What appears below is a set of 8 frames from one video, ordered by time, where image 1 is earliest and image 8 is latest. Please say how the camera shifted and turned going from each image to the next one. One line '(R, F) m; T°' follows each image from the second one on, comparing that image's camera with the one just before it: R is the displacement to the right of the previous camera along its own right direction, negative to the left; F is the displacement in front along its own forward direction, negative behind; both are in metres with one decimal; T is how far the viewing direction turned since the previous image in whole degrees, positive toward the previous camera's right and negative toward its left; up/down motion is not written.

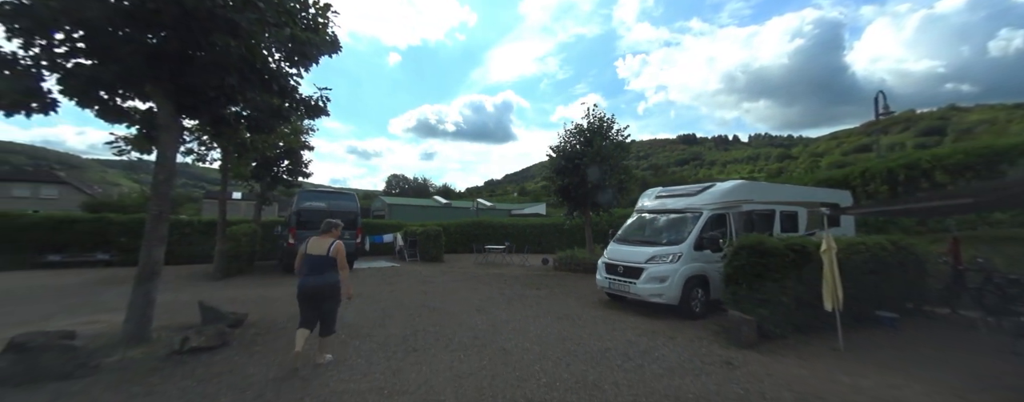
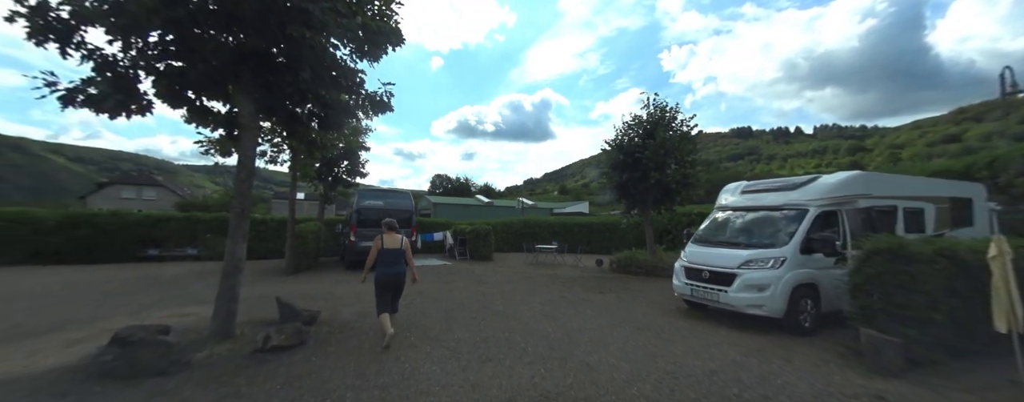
(-0.4, +0.3) m; -7°
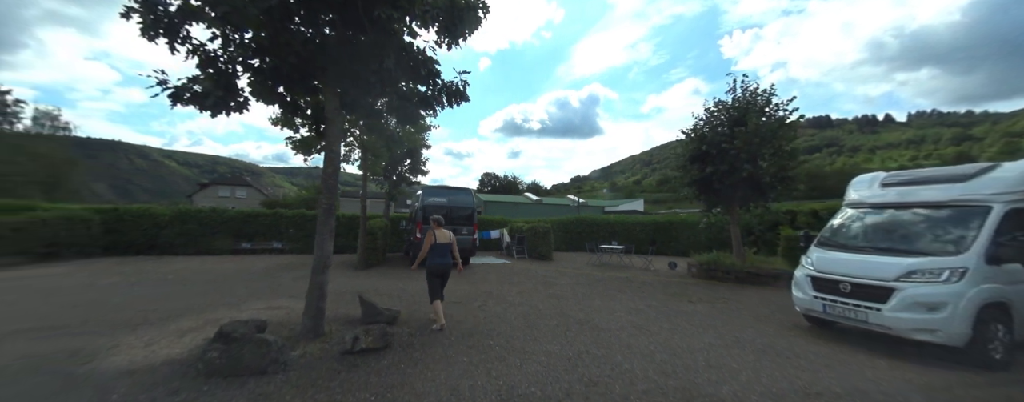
(-0.5, +0.4) m; -8°
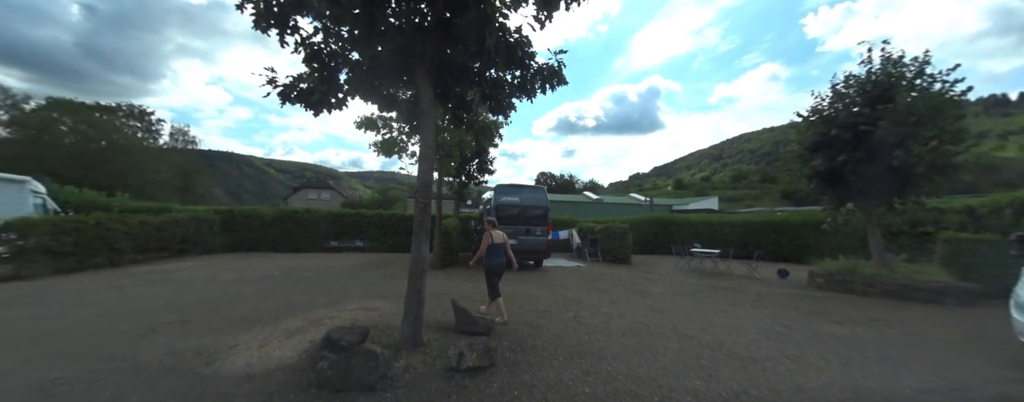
(-0.6, +0.5) m; -10°
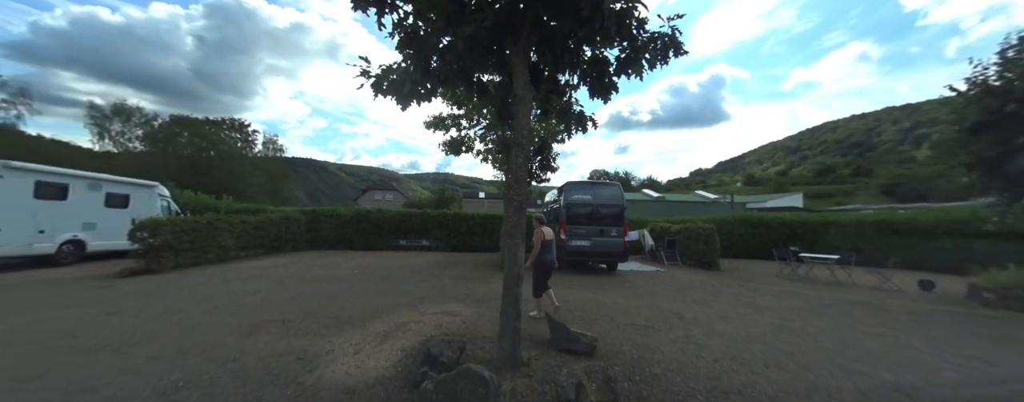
(-0.6, +0.5) m; -9°
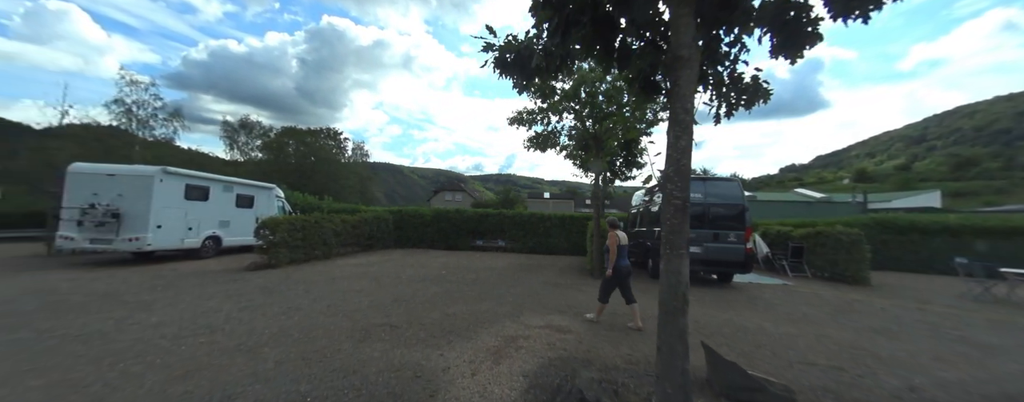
(-0.8, +0.7) m; -11°
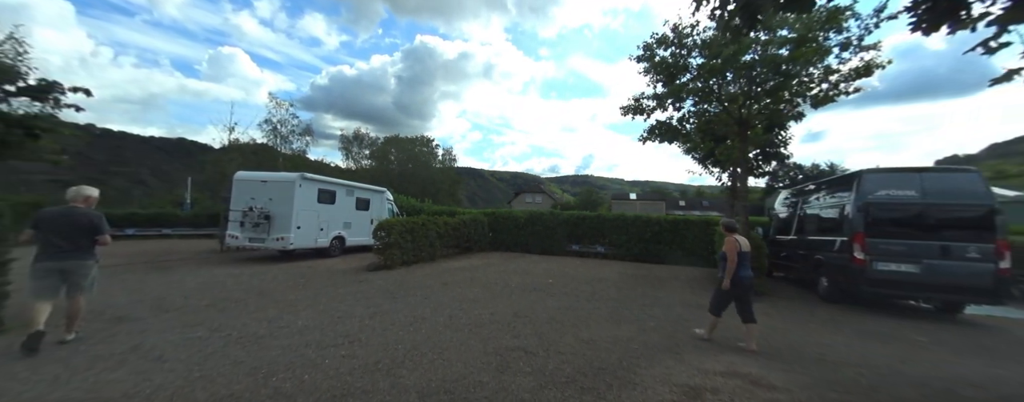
(-1.1, +0.9) m; -13°
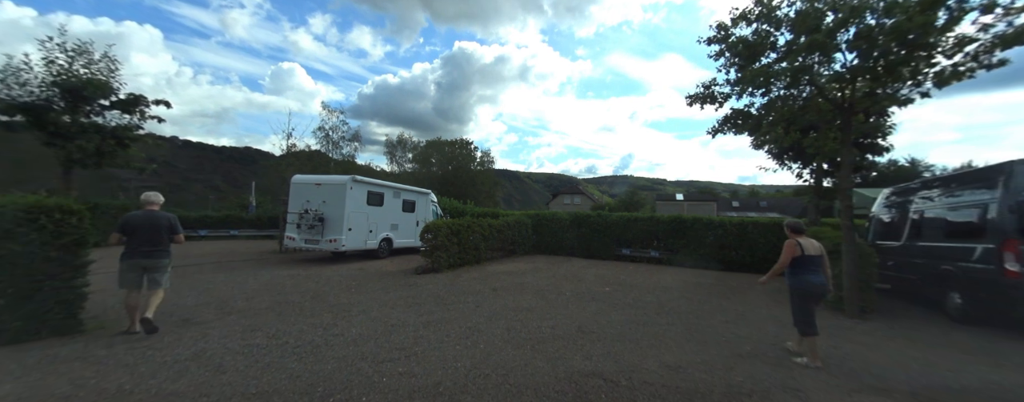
(-0.5, +0.6) m; -6°
